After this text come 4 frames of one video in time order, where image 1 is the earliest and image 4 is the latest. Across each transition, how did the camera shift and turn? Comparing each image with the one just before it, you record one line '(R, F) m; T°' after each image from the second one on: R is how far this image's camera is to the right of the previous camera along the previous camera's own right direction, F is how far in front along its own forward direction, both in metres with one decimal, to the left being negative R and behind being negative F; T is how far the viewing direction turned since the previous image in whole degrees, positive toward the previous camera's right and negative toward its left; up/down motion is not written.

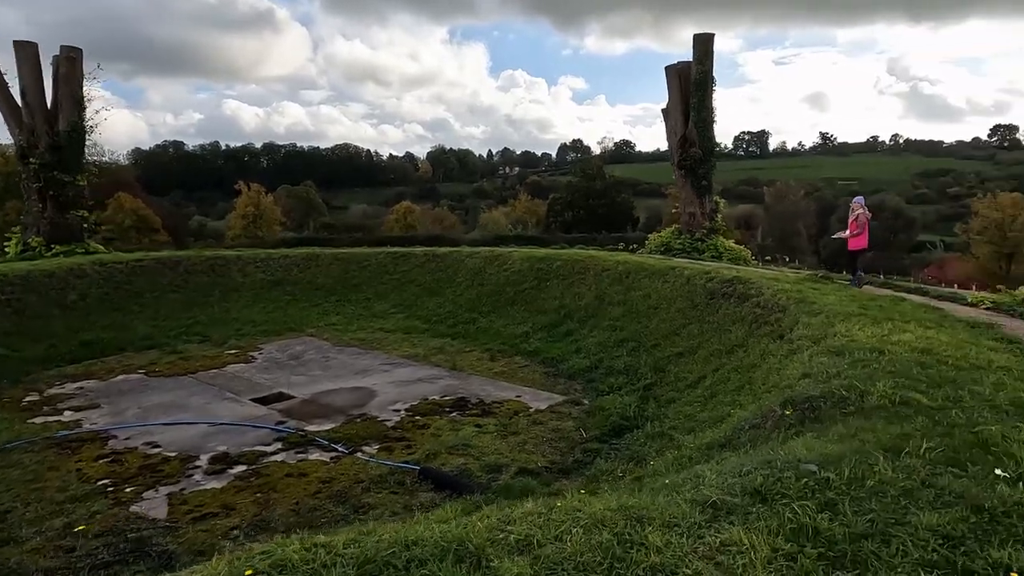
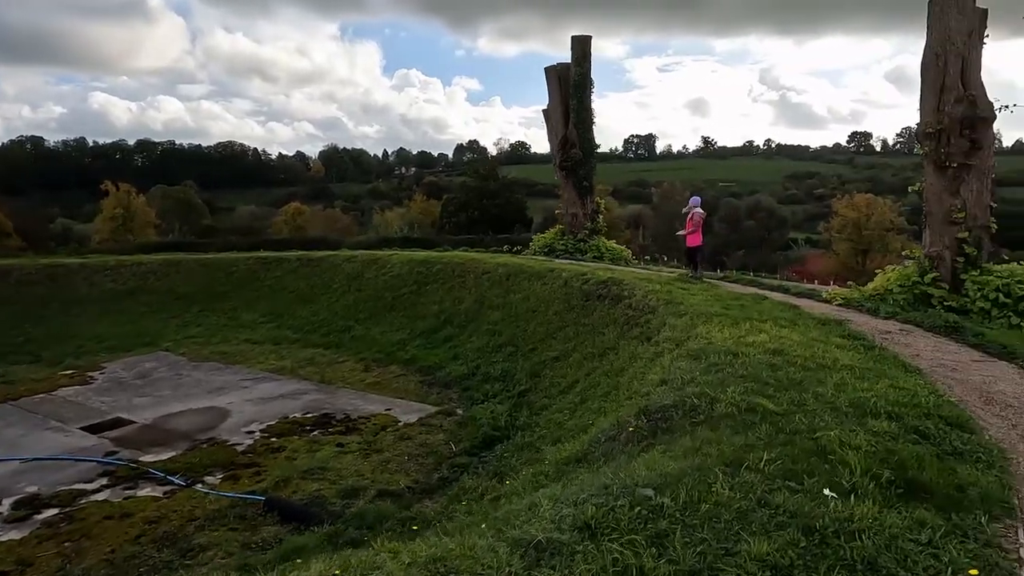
(+0.5, +0.4) m; +9°
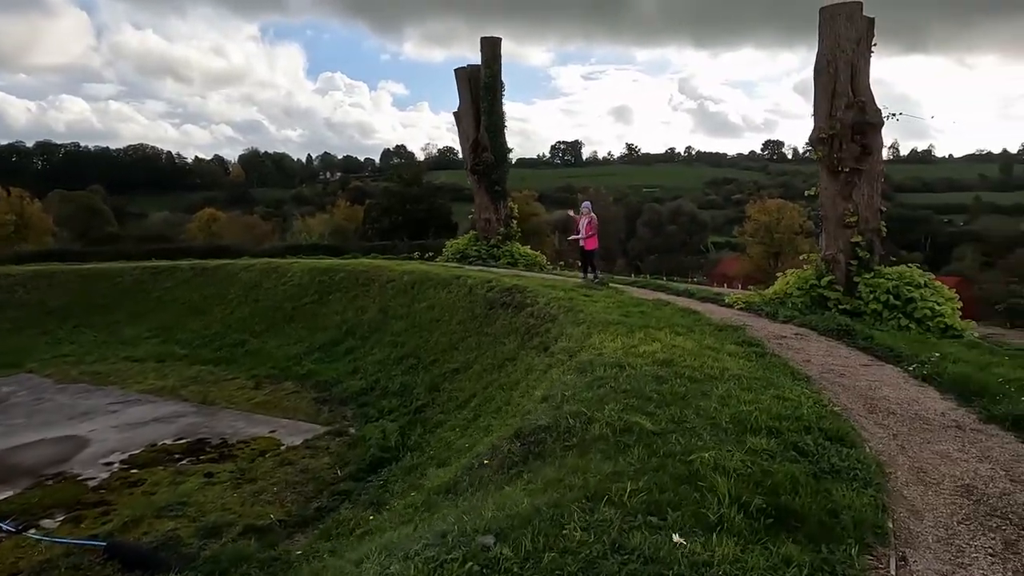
(+0.5, +0.5) m; +6°
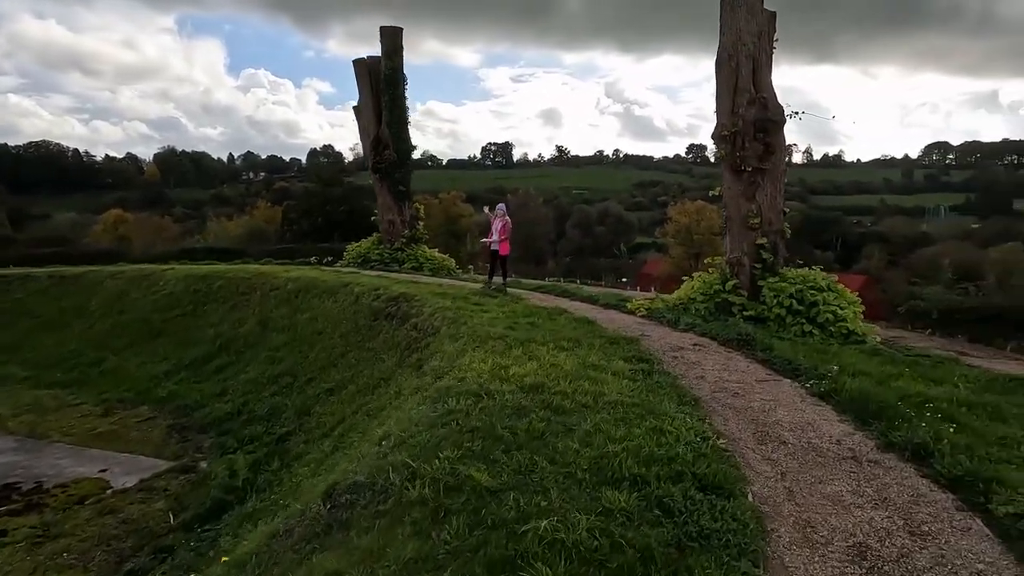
(+0.8, +1.0) m; +6°
